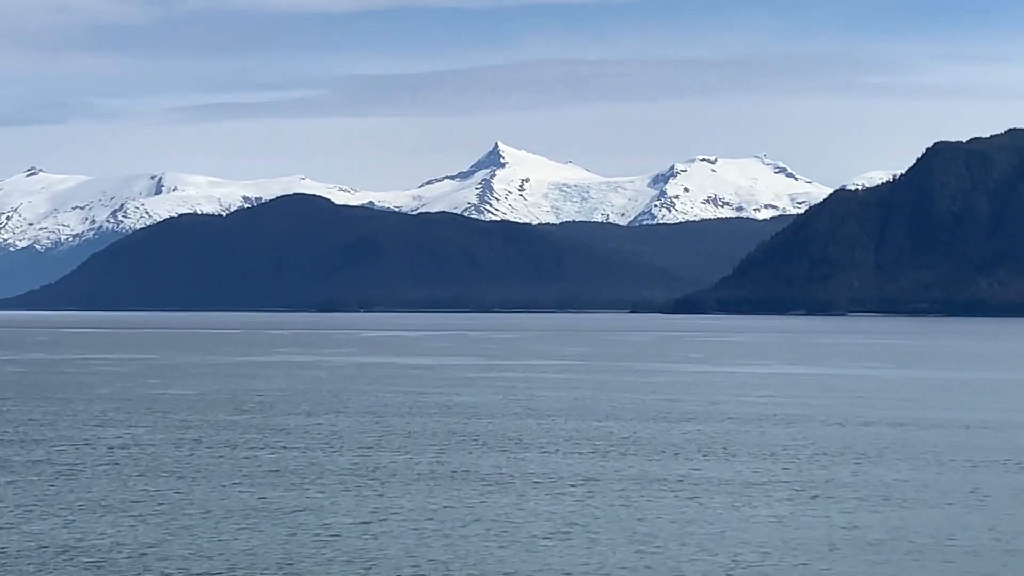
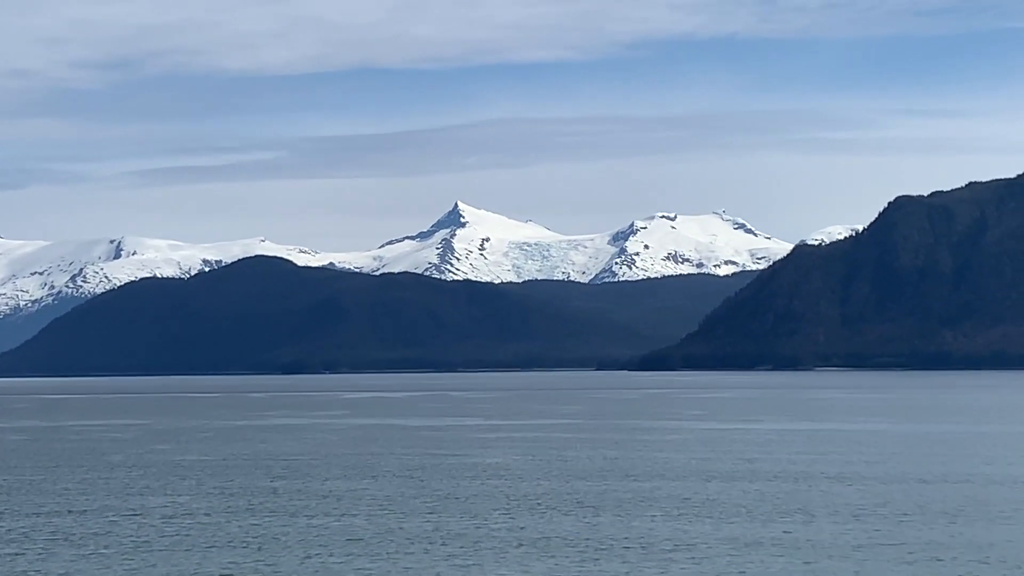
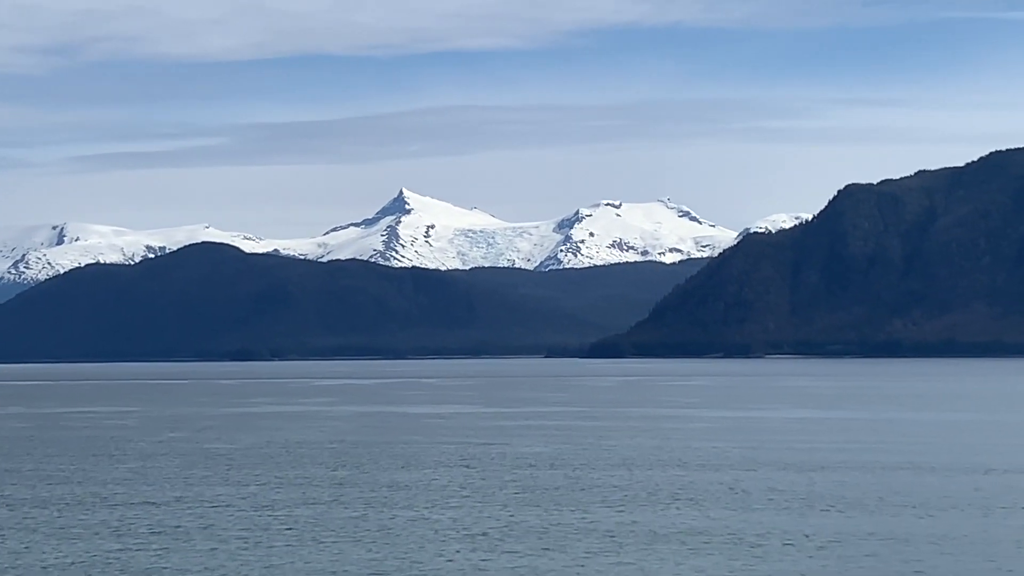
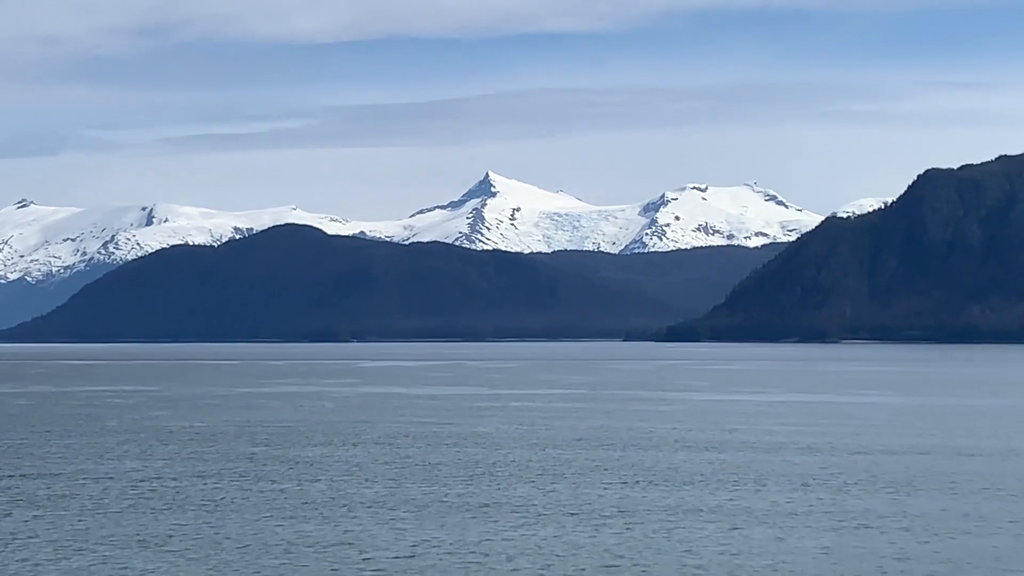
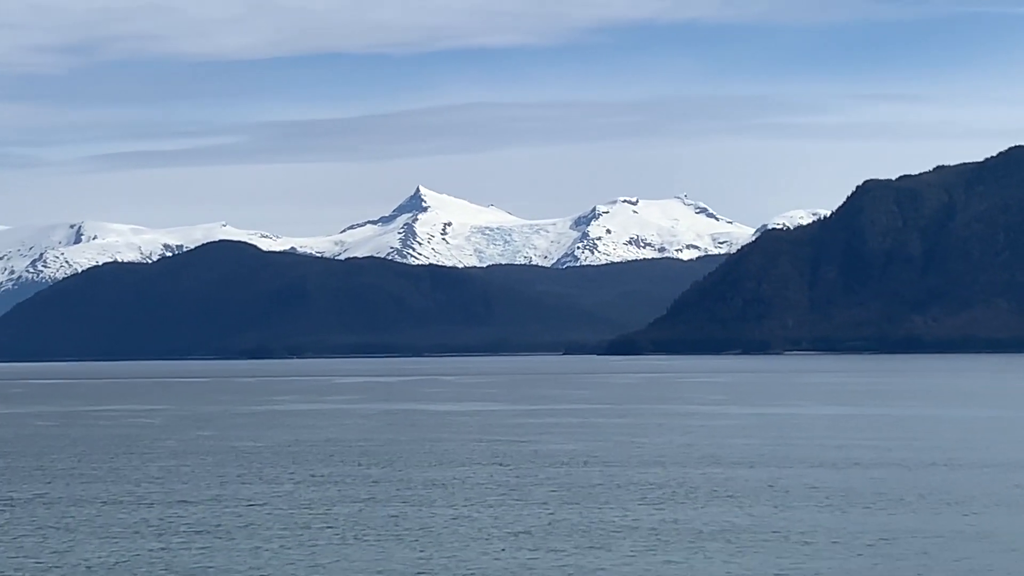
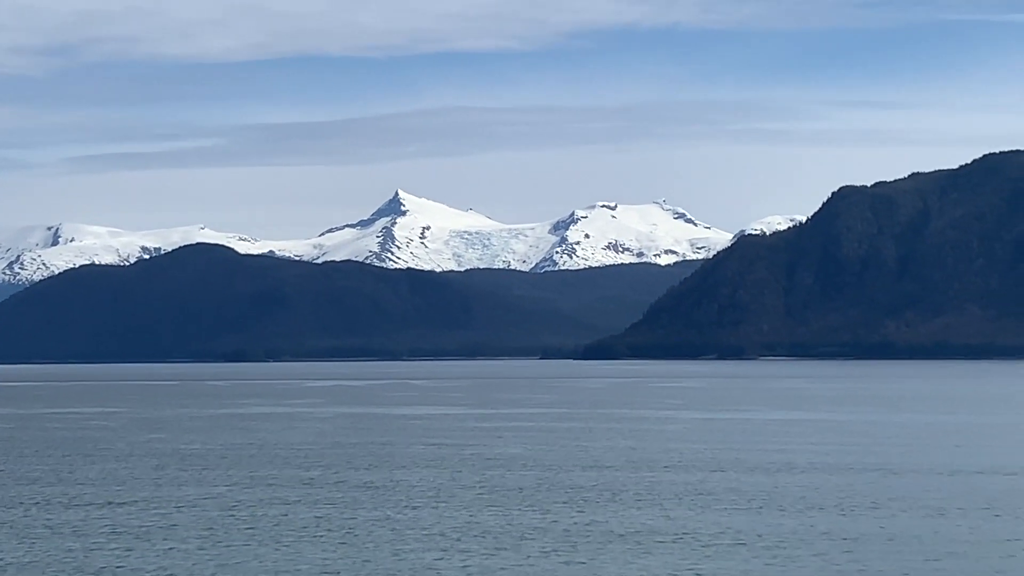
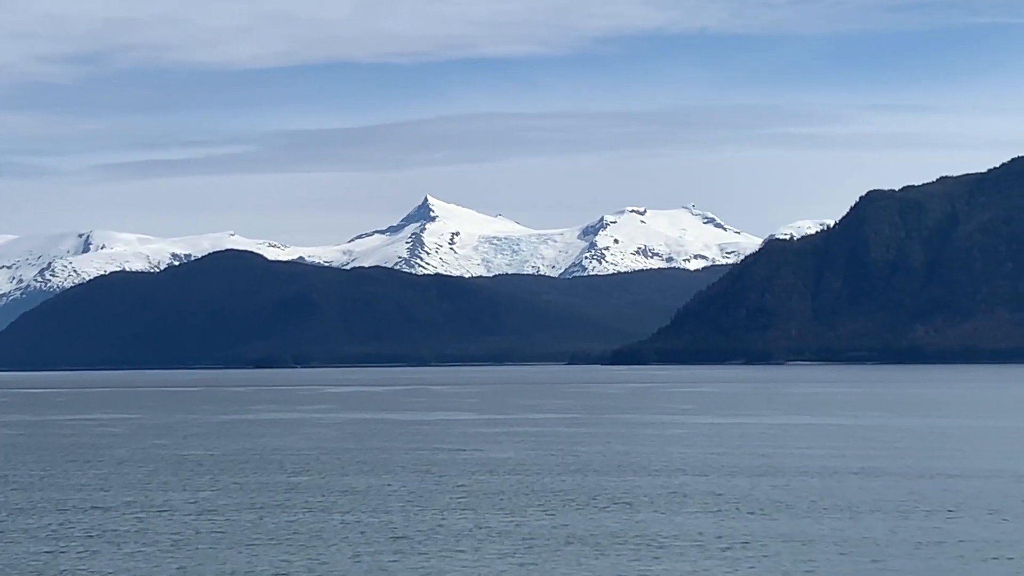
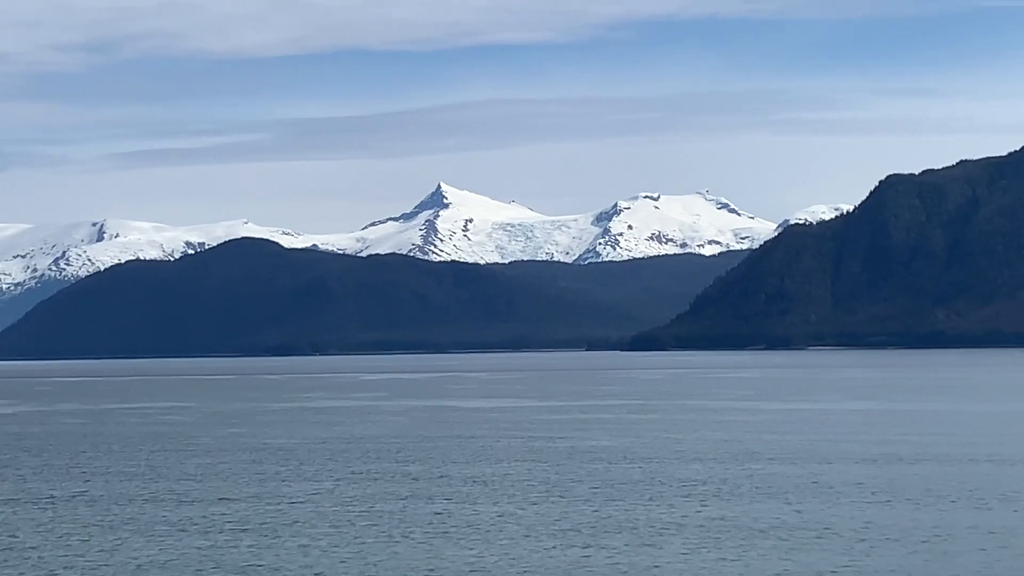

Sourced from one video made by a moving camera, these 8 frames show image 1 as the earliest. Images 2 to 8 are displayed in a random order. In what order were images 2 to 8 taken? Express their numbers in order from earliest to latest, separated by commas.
4, 2, 7, 6, 3, 5, 8
